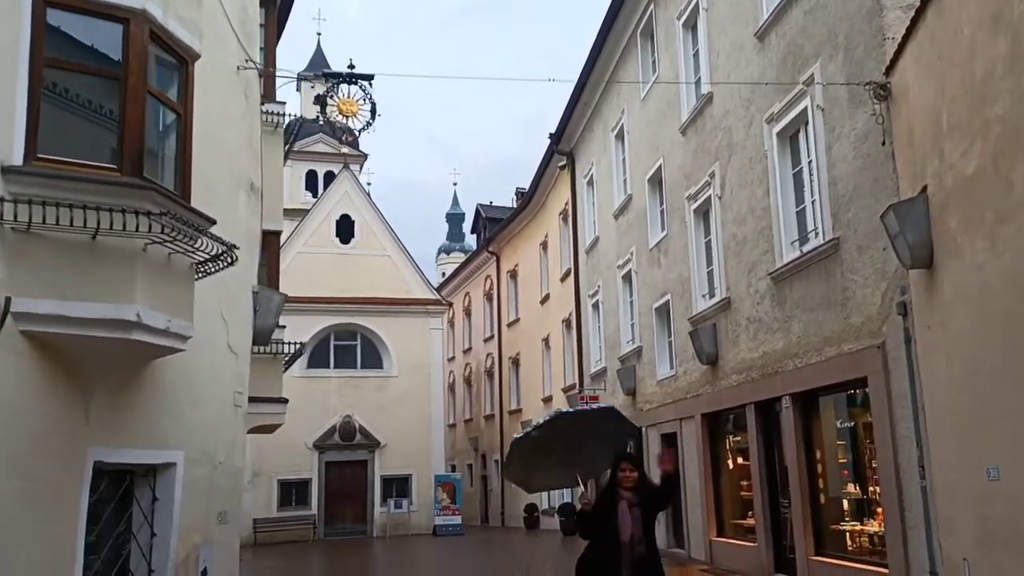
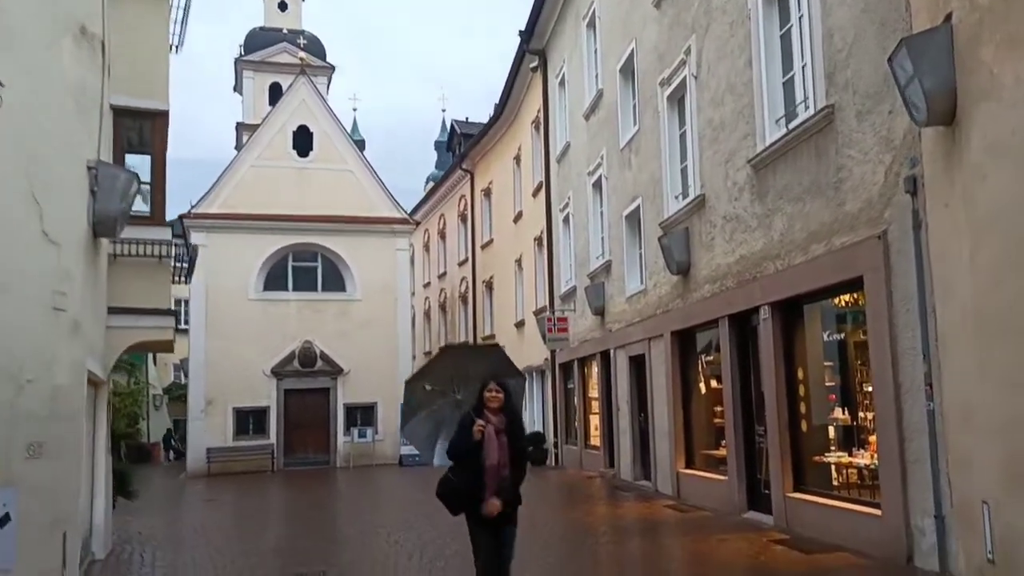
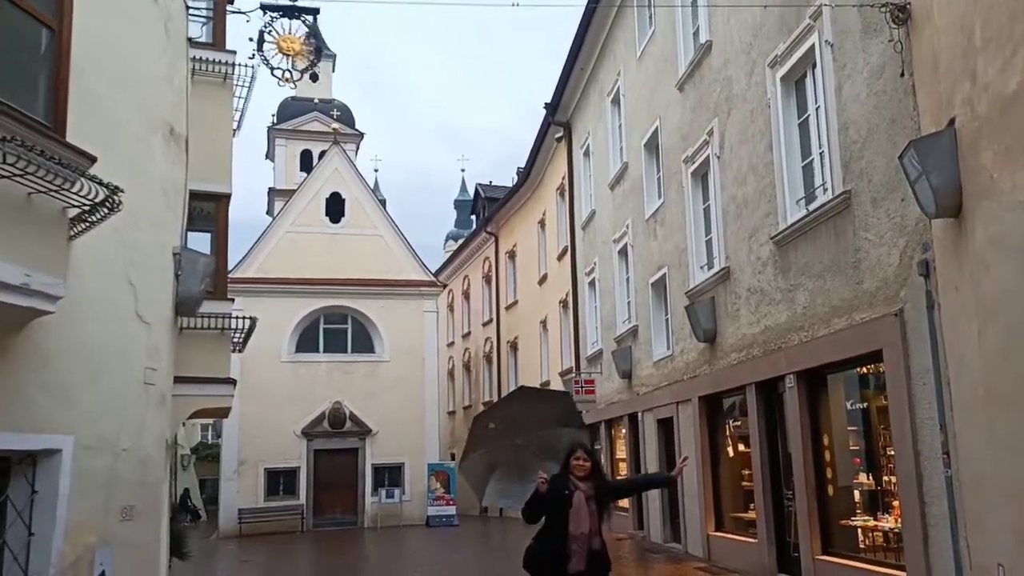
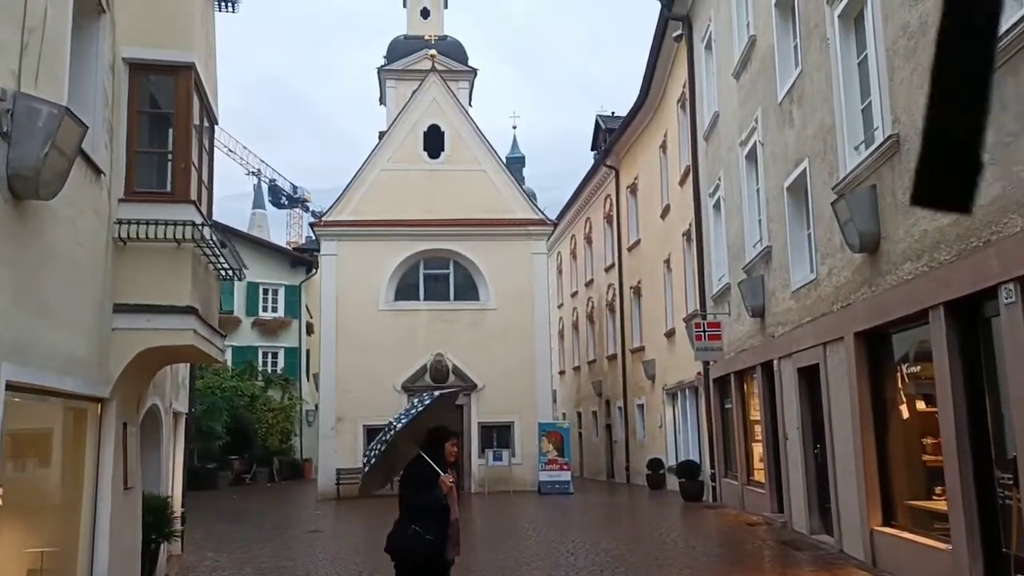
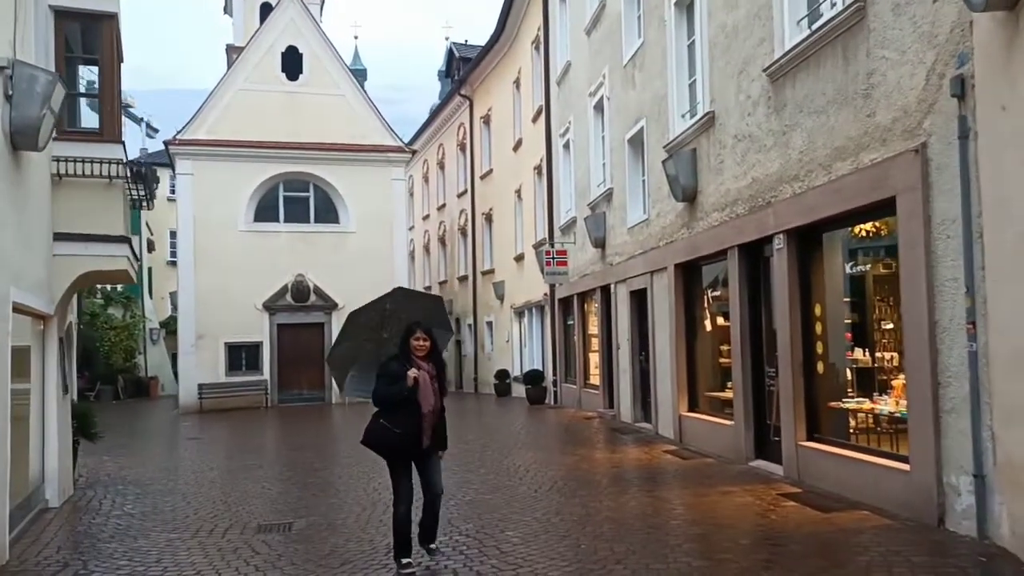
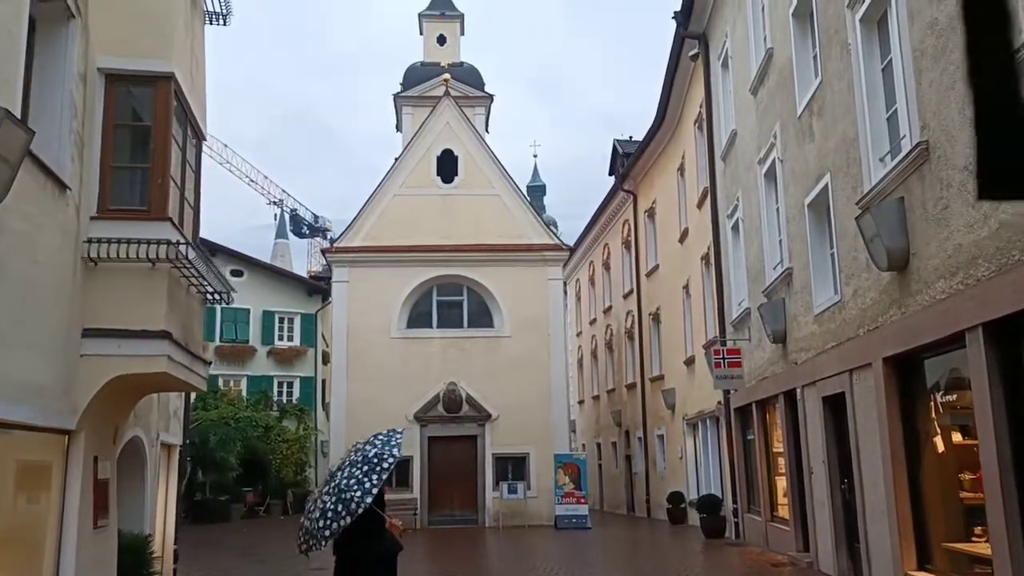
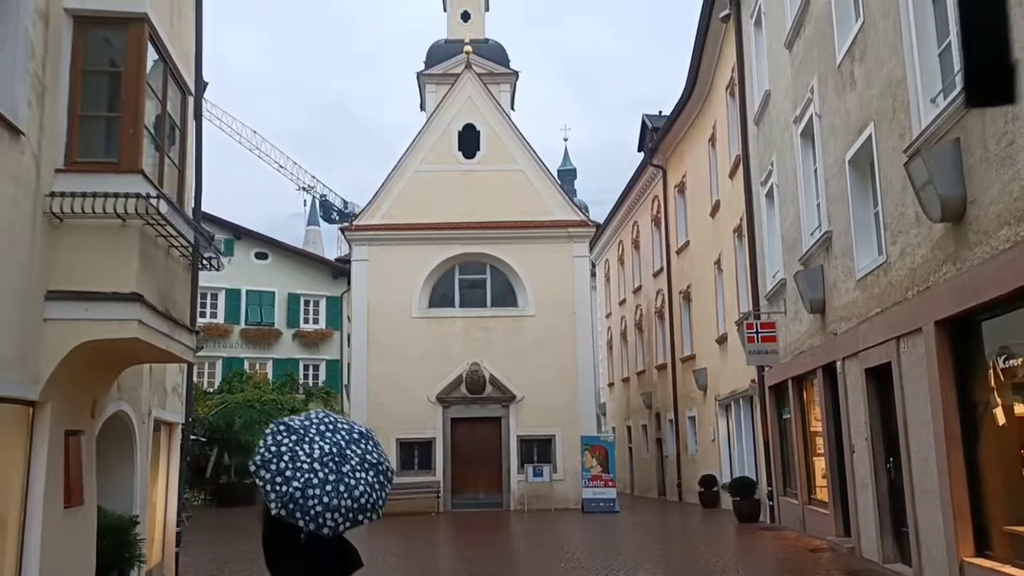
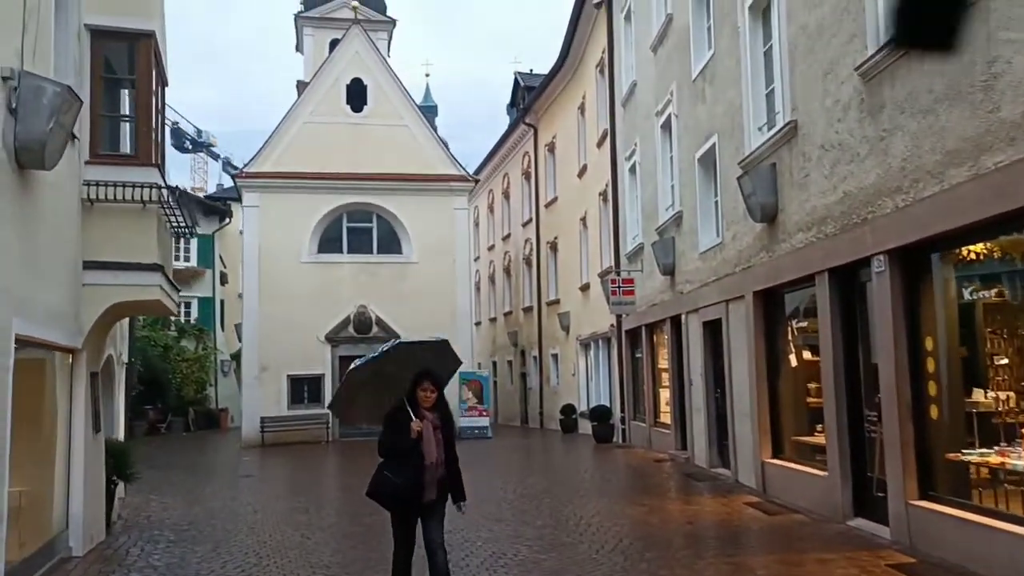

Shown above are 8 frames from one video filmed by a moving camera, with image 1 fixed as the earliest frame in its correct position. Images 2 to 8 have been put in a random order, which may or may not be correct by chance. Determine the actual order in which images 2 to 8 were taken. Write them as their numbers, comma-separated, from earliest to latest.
3, 2, 5, 8, 4, 6, 7
